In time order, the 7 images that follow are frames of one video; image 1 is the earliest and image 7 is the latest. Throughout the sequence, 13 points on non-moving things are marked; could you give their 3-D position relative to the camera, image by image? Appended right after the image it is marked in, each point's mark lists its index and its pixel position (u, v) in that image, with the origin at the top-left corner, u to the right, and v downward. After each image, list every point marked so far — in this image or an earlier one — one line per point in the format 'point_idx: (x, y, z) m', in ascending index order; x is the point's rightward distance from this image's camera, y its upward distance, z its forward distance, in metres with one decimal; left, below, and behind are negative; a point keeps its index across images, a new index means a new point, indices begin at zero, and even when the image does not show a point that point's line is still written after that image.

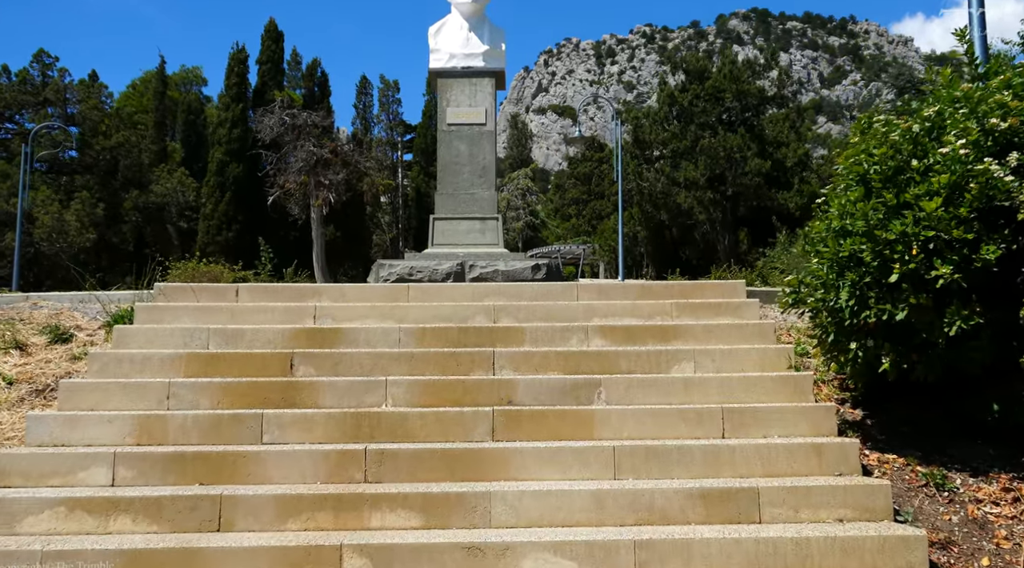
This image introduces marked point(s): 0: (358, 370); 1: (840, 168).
0: (-1.0, -0.6, +5.7) m
1: (+1.9, +0.7, +5.1) m
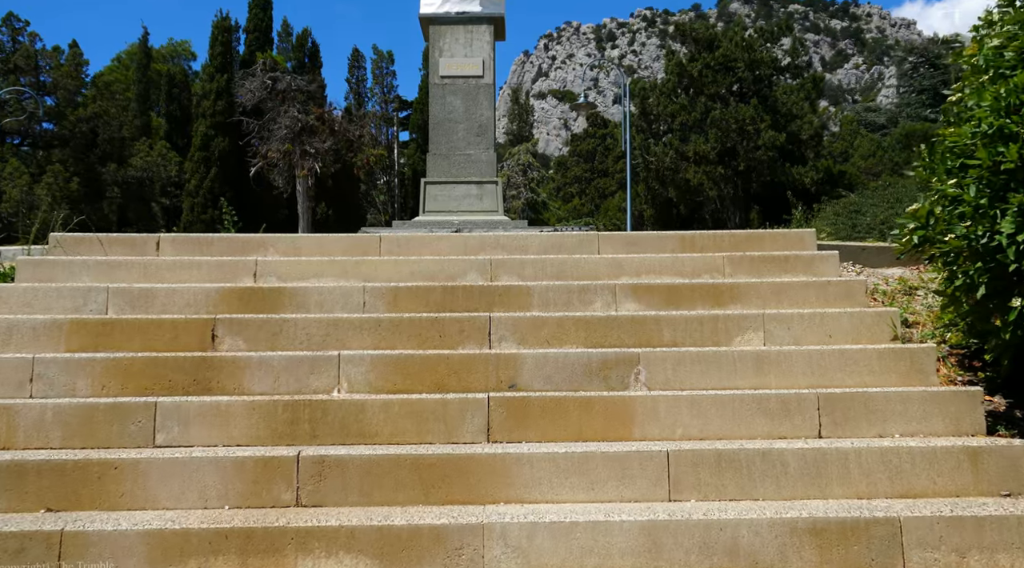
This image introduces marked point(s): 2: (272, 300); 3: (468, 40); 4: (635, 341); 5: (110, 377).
0: (-1.0, -0.3, +4.2) m
1: (+1.9, +0.9, +3.6) m
2: (-1.2, -0.1, +4.5) m
3: (-0.6, +3.4, +12.3) m
4: (+0.6, -0.3, +4.2) m
5: (-1.7, -0.4, +3.7) m
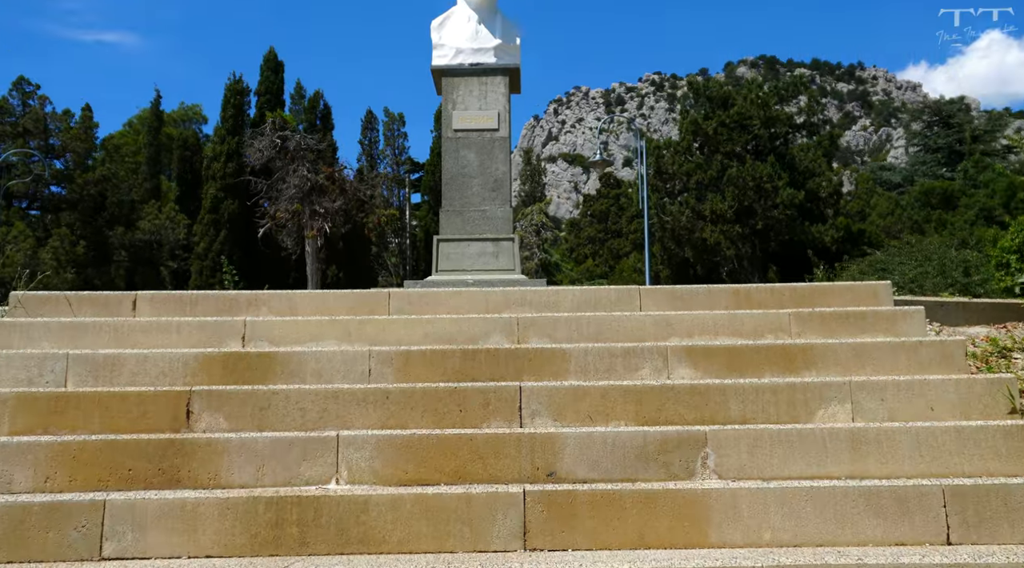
0: (-0.9, -0.5, +3.5) m
1: (+2.0, +0.7, +2.9) m
2: (-1.1, -0.4, +3.8) m
3: (-0.4, +2.6, +11.8) m
4: (+0.7, -0.5, +3.5) m
5: (-1.6, -0.6, +3.0) m
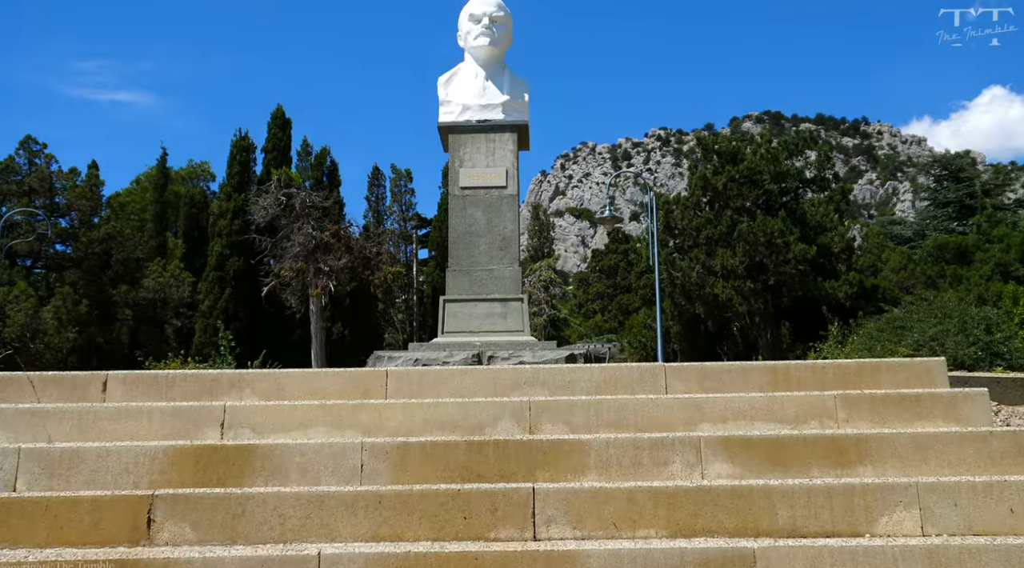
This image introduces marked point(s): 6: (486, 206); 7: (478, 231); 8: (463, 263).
0: (-0.8, -0.8, +3.0) m
1: (+2.1, +0.5, +2.5) m
2: (-1.0, -0.7, +3.3) m
3: (-0.3, +1.8, +11.5) m
4: (+0.8, -0.8, +3.0) m
5: (-1.5, -0.9, +2.6) m
6: (-0.4, +1.1, +11.9) m
7: (-0.4, +0.7, +11.9) m
8: (-0.7, +0.3, +11.8) m
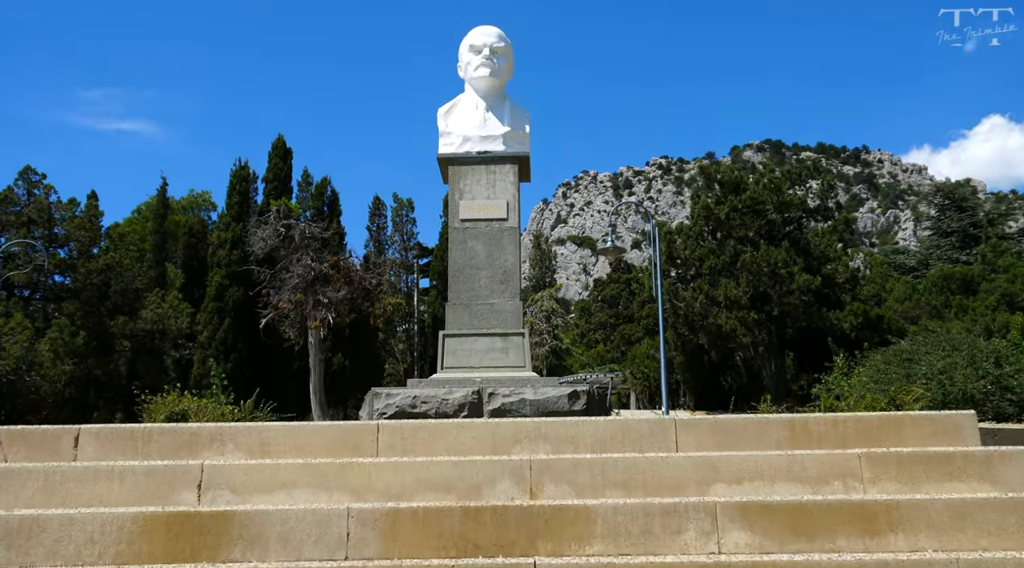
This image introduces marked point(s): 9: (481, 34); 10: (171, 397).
0: (-0.8, -1.0, +2.7) m
1: (+2.1, +0.3, +2.3) m
2: (-1.0, -0.9, +3.1) m
3: (-0.3, +1.4, +11.3) m
4: (+0.8, -1.0, +2.7) m
5: (-1.5, -1.0, +2.3) m
6: (-0.3, +0.6, +11.7) m
7: (-0.4, +0.3, +11.6) m
8: (-0.6, -0.2, +11.6) m
9: (-0.4, +3.5, +12.3) m
10: (-7.5, -2.5, +19.4) m
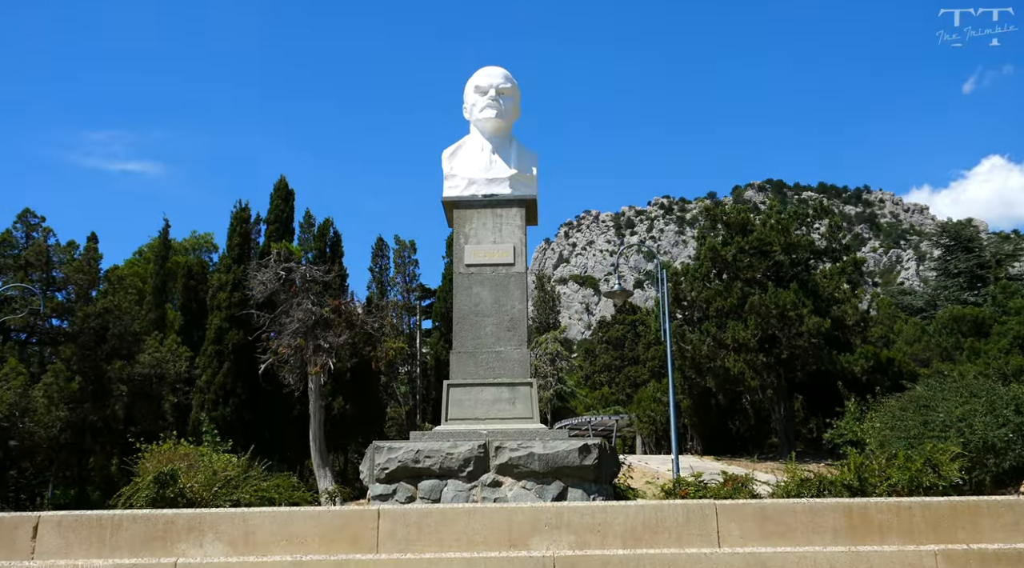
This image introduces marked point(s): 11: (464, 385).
0: (-0.7, -1.2, +2.3) m
1: (+2.1, +0.1, +1.9) m
2: (-1.0, -1.1, +2.6) m
3: (-0.2, +0.8, +10.9) m
4: (+0.8, -1.2, +2.3) m
5: (-1.5, -1.2, +1.8) m
6: (-0.2, 0.0, +11.3) m
7: (-0.3, -0.3, +11.2) m
8: (-0.5, -0.8, +11.1) m
9: (-0.3, +2.9, +12.1) m
10: (-7.4, -3.4, +18.8) m
11: (-0.6, -1.2, +10.9) m
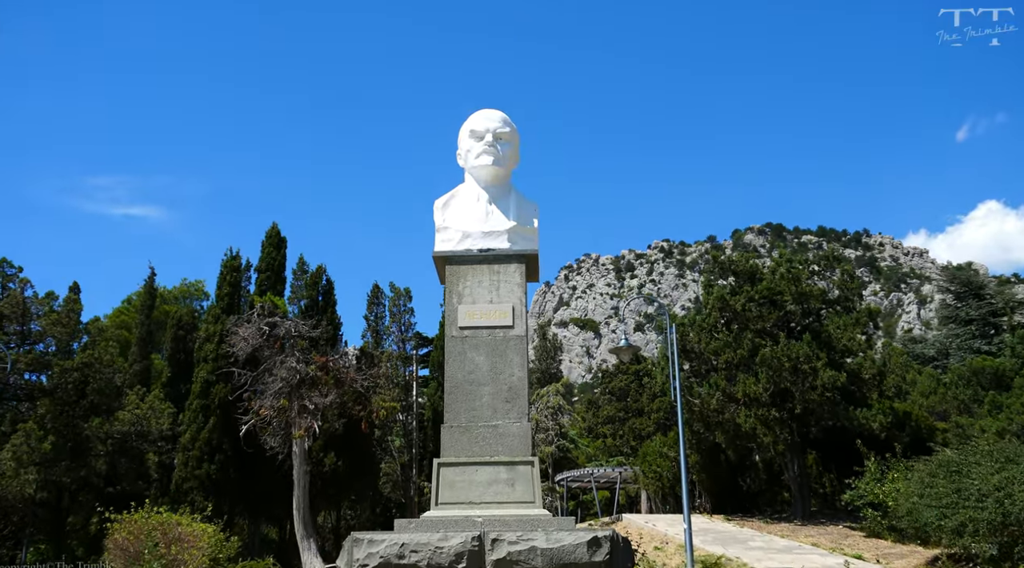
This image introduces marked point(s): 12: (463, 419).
0: (-0.8, -1.5, +1.0) m
1: (+2.1, -0.1, +0.7) m
2: (-1.0, -1.4, +1.4) m
3: (-0.2, 0.0, +9.8) m
4: (+0.8, -1.5, +1.0) m
5: (-1.5, -1.5, +0.6) m
6: (-0.3, -0.8, +10.1) m
7: (-0.4, -1.1, +10.0) m
8: (-0.6, -1.5, +9.9) m
9: (-0.4, +2.1, +11.0) m
10: (-7.4, -4.6, +17.5) m
11: (-0.6, -2.0, +9.6) m
12: (-0.6, -1.5, +9.9) m
